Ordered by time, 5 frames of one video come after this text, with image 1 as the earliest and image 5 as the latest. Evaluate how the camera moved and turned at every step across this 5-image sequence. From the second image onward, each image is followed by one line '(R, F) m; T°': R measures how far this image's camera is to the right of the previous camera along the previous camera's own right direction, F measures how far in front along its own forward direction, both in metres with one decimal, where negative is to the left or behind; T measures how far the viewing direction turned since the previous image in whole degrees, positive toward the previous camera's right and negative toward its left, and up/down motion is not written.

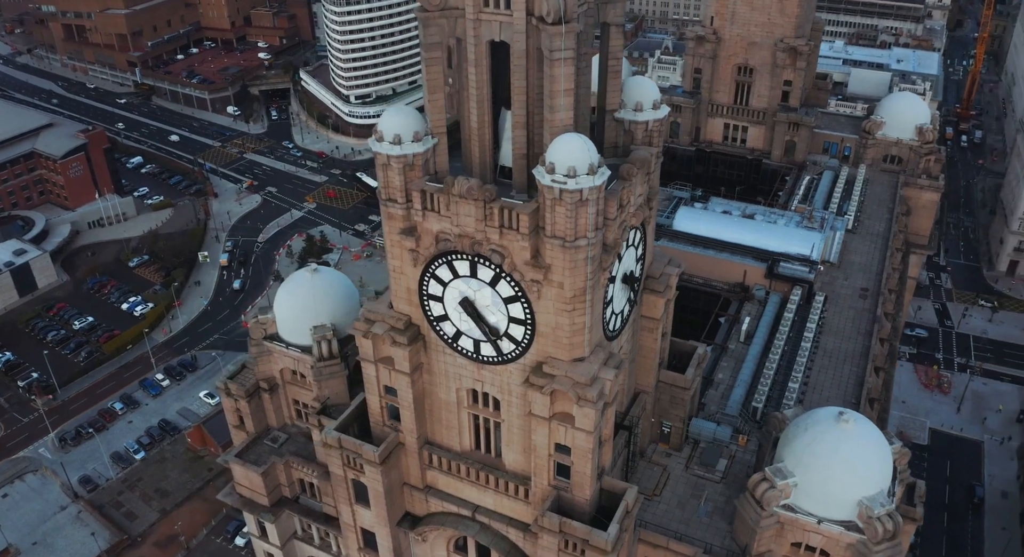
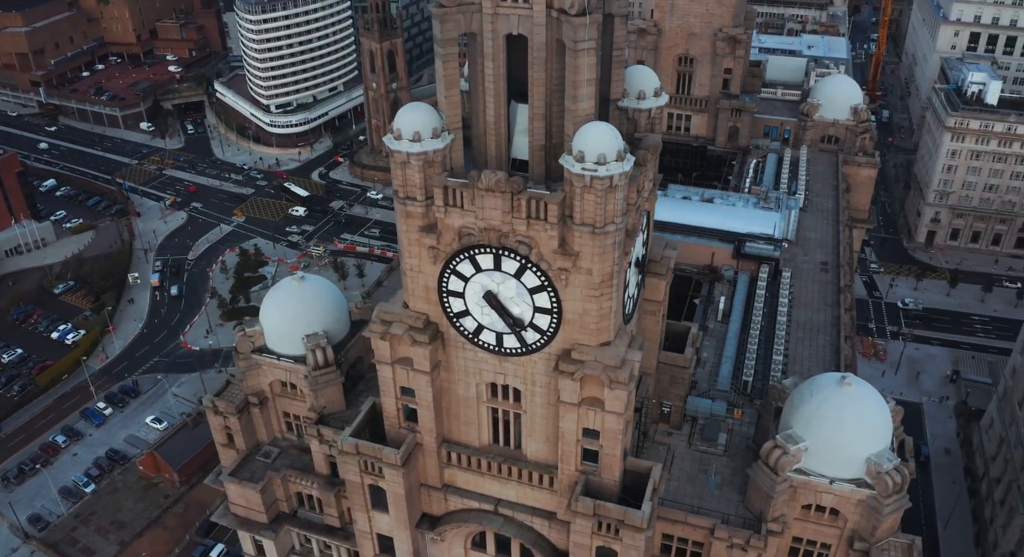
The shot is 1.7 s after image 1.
(-4.7, -0.1) m; +6°
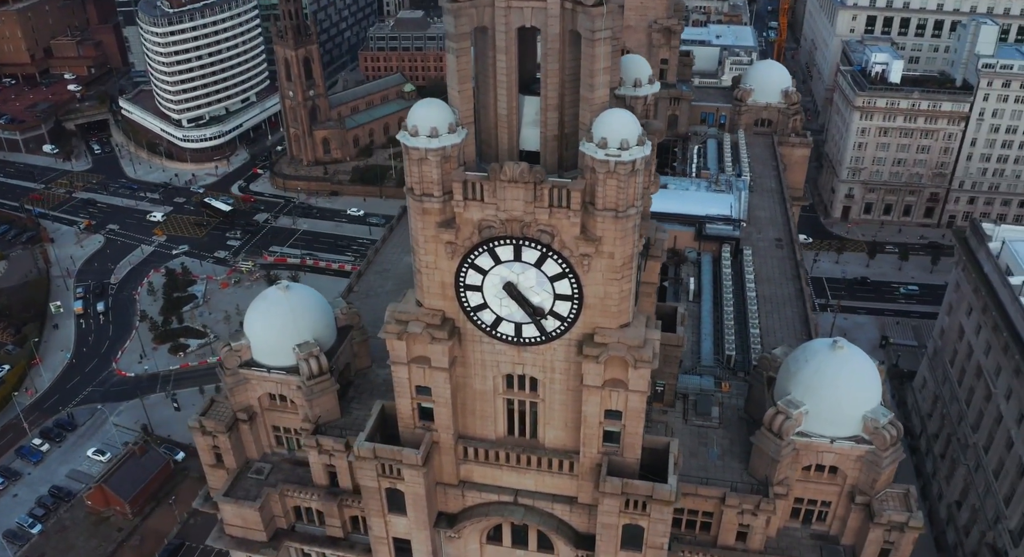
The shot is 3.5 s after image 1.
(-4.8, -0.2) m; +6°
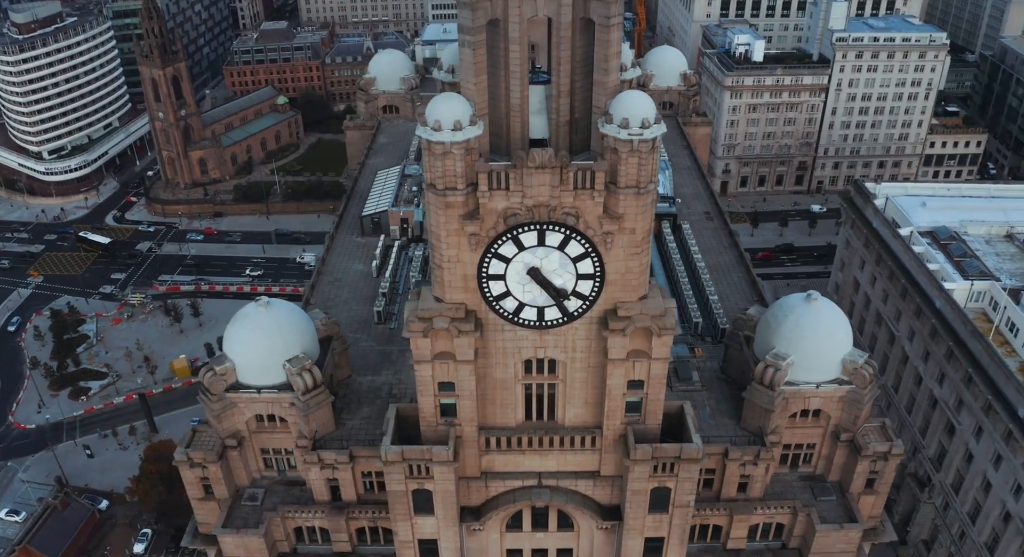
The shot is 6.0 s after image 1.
(-7.1, -0.3) m; +9°
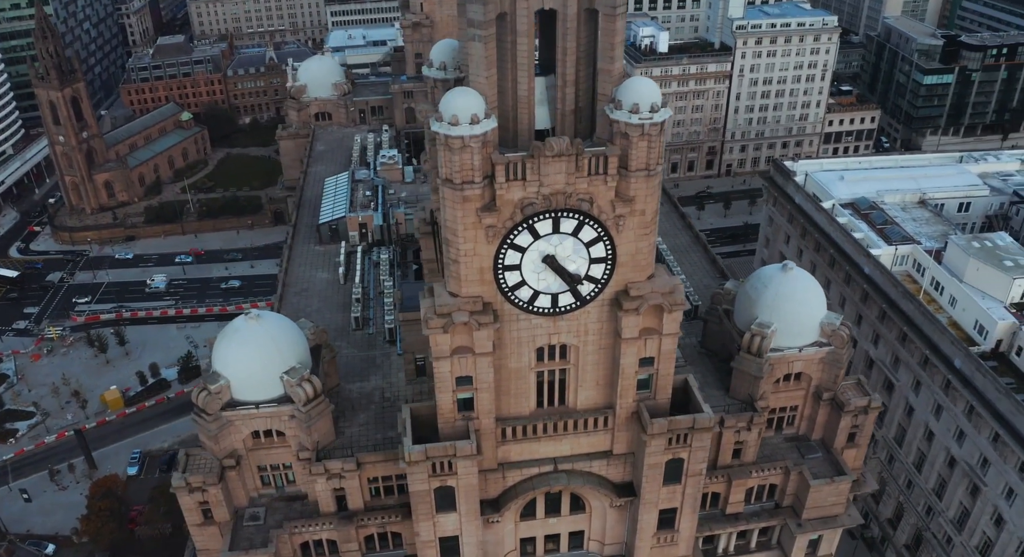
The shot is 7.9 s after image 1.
(-5.2, -0.4) m; +7°
